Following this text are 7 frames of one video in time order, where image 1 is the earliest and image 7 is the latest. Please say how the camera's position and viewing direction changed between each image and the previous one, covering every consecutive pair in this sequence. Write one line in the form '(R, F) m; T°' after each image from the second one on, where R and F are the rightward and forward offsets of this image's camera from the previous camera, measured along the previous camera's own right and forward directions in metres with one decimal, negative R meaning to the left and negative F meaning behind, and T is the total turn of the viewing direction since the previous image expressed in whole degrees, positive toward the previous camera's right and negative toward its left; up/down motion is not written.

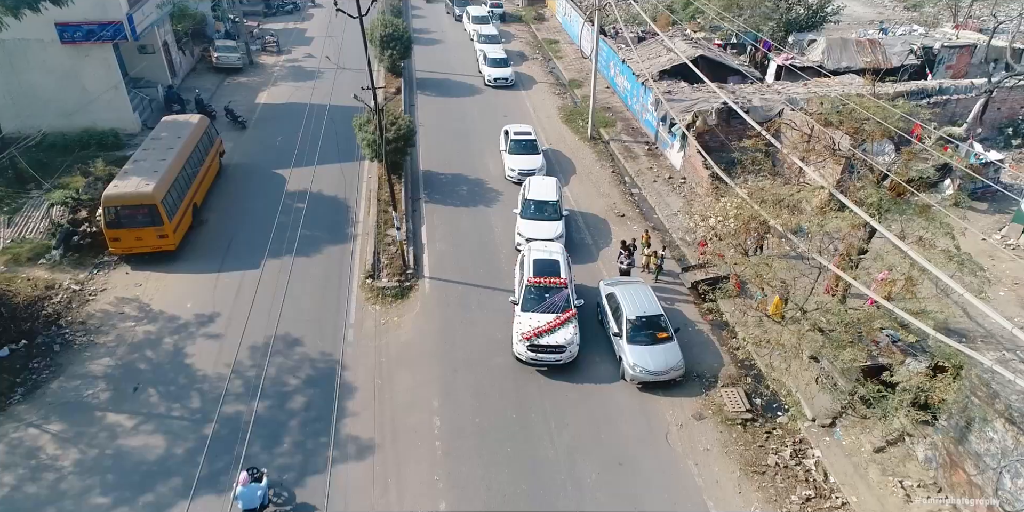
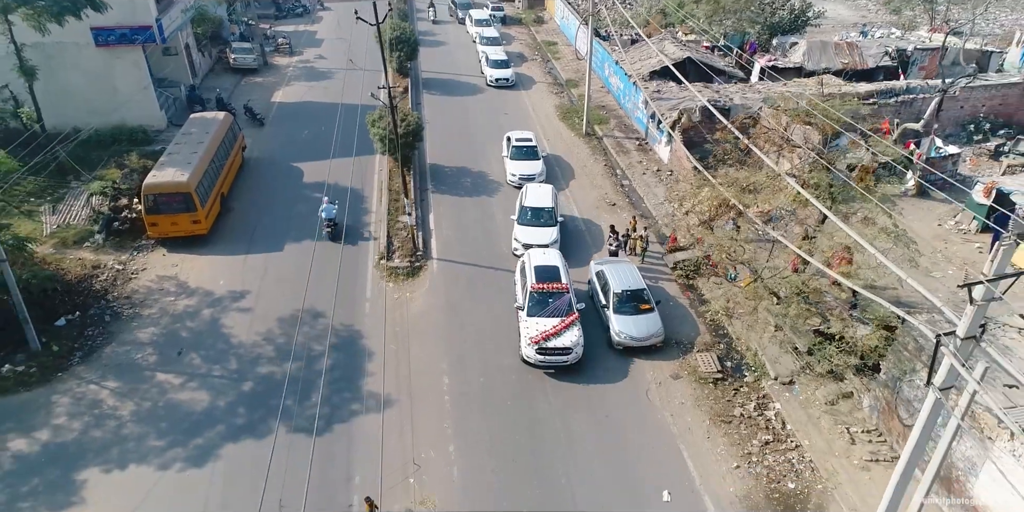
(0.0, -1.8) m; 0°
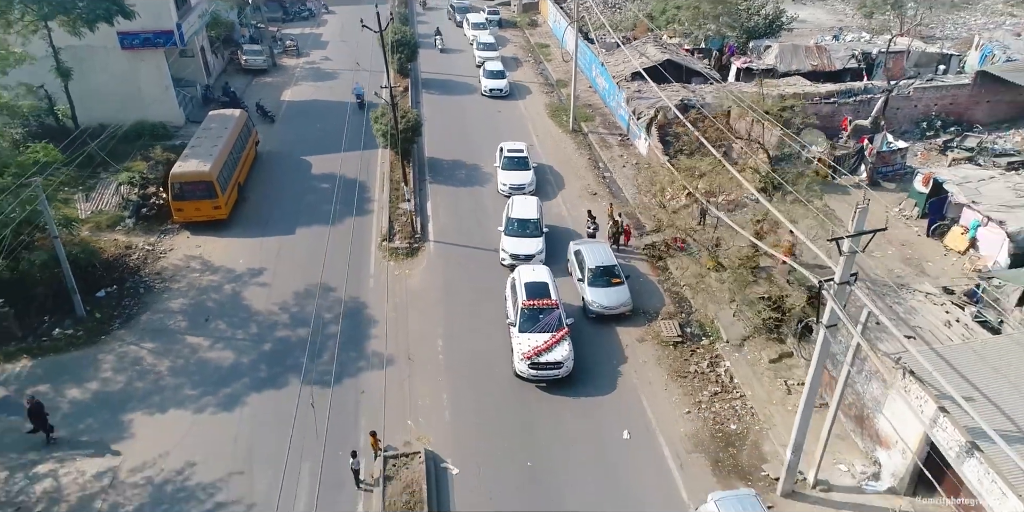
(+0.3, -2.1) m; 0°
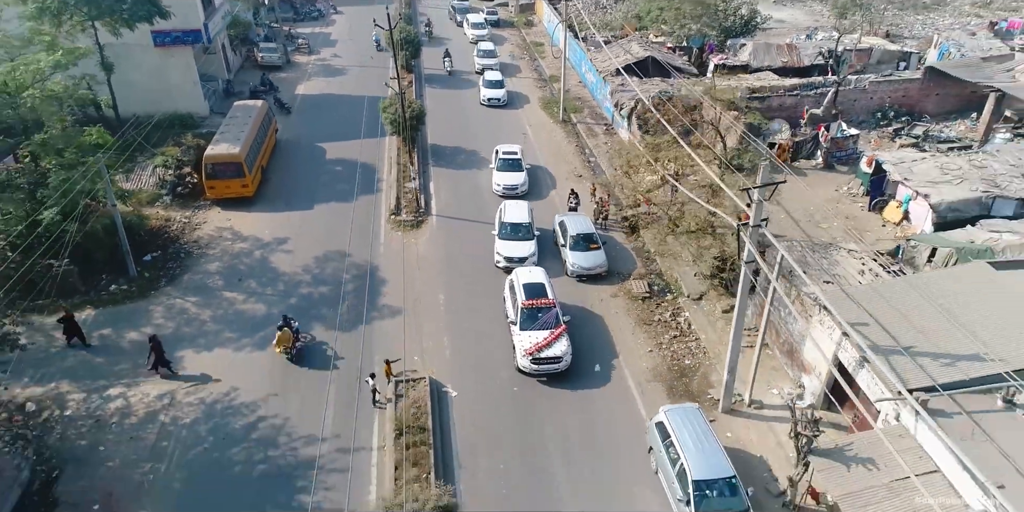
(+0.3, -2.7) m; 0°
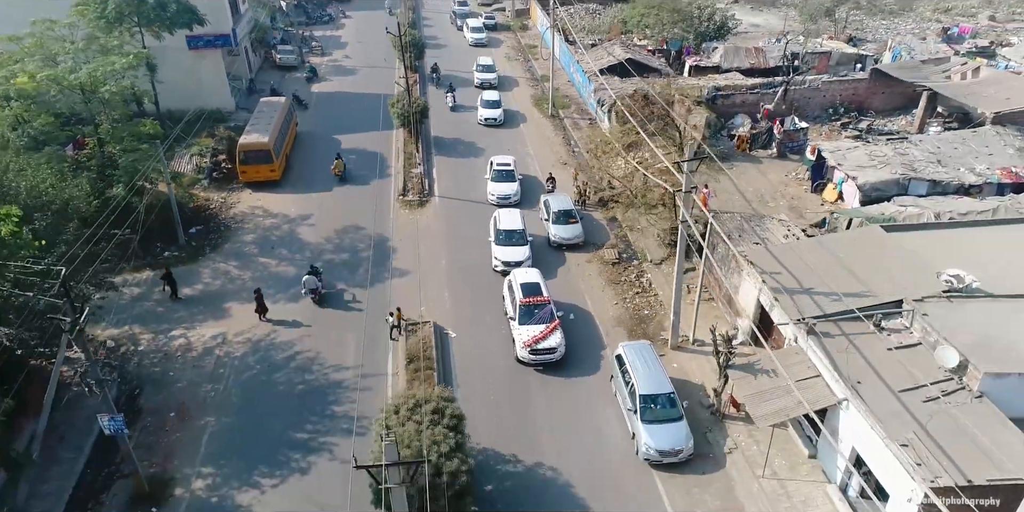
(+0.3, -3.6) m; 0°
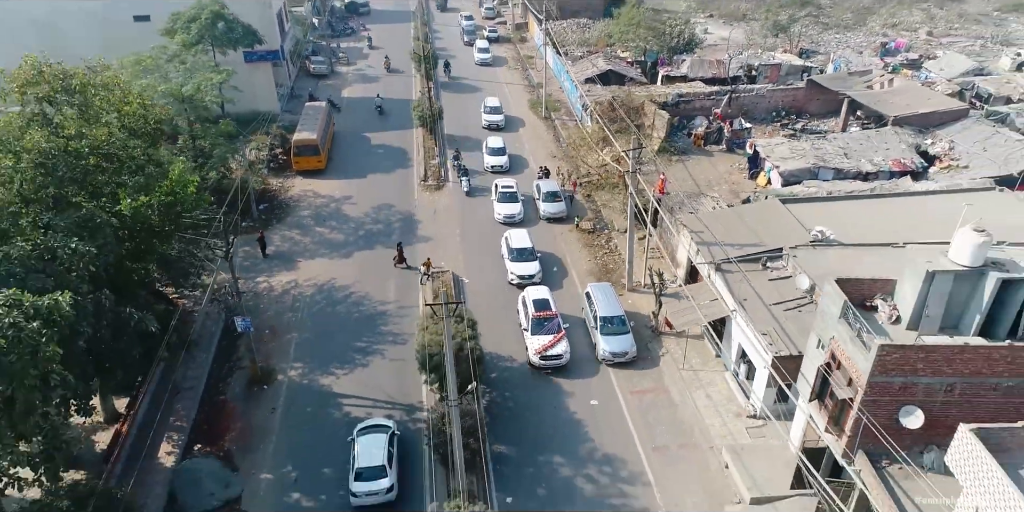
(+0.1, -6.8) m; 0°
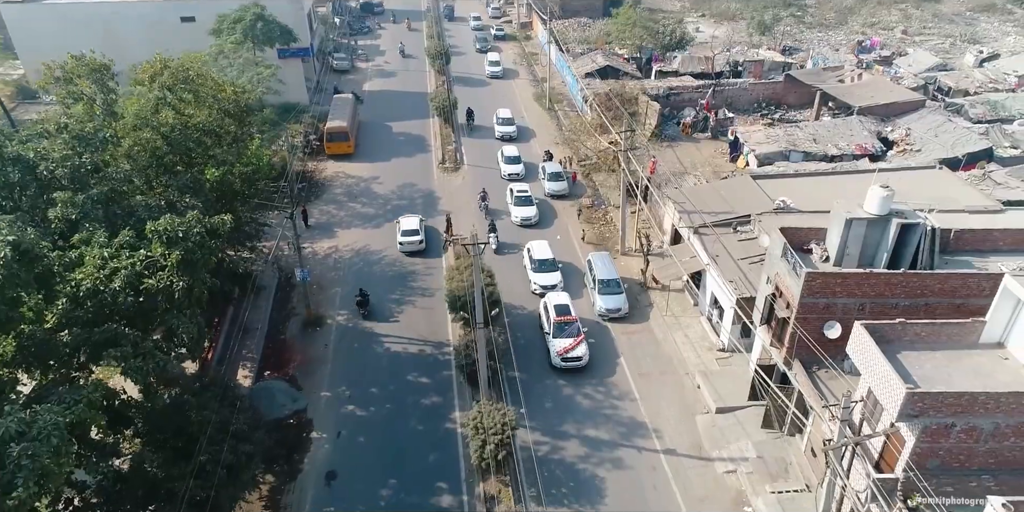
(-0.4, -4.3) m; 0°
